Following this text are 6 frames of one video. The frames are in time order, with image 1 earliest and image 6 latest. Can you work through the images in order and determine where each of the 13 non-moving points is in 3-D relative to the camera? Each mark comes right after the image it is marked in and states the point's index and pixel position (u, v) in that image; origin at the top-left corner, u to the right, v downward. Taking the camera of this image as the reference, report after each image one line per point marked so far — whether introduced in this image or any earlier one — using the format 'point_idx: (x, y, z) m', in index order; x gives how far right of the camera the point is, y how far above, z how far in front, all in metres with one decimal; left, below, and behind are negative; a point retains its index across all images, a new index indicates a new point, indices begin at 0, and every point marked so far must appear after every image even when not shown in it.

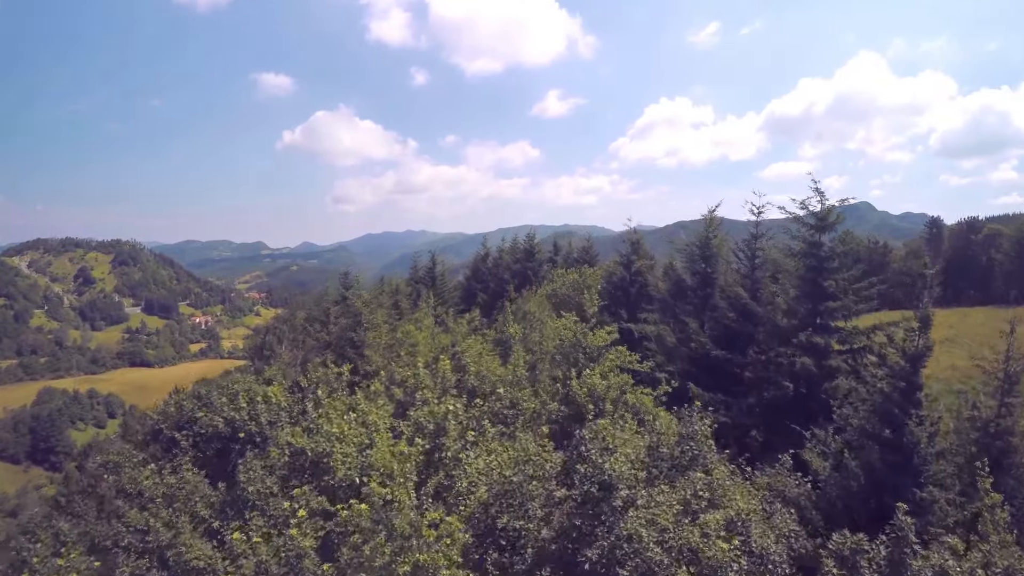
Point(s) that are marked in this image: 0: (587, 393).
0: (+2.5, -4.0, +19.0) m
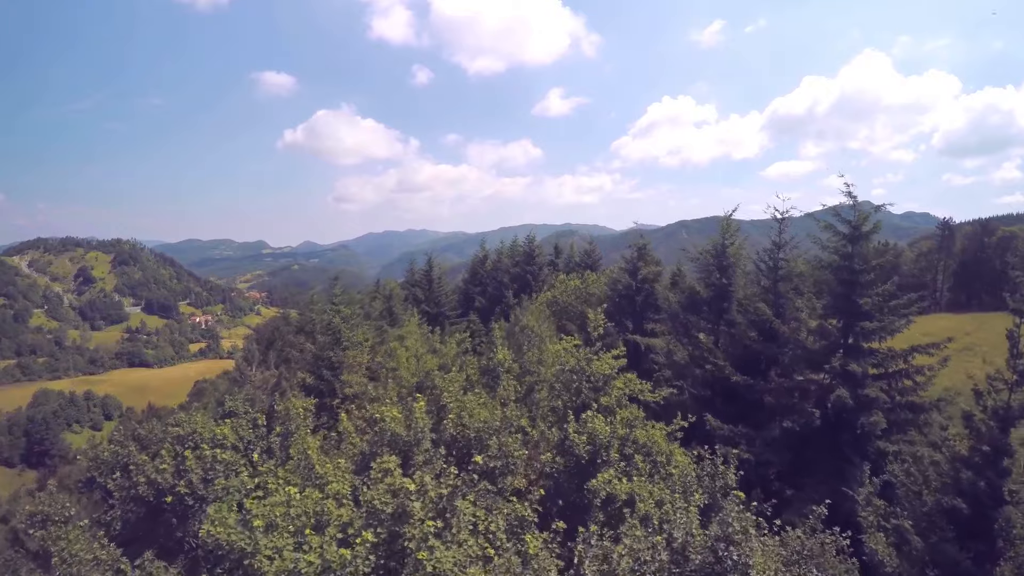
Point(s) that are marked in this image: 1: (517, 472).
0: (+2.2, -4.9, +16.1) m
1: (+0.1, -5.8, +16.0) m
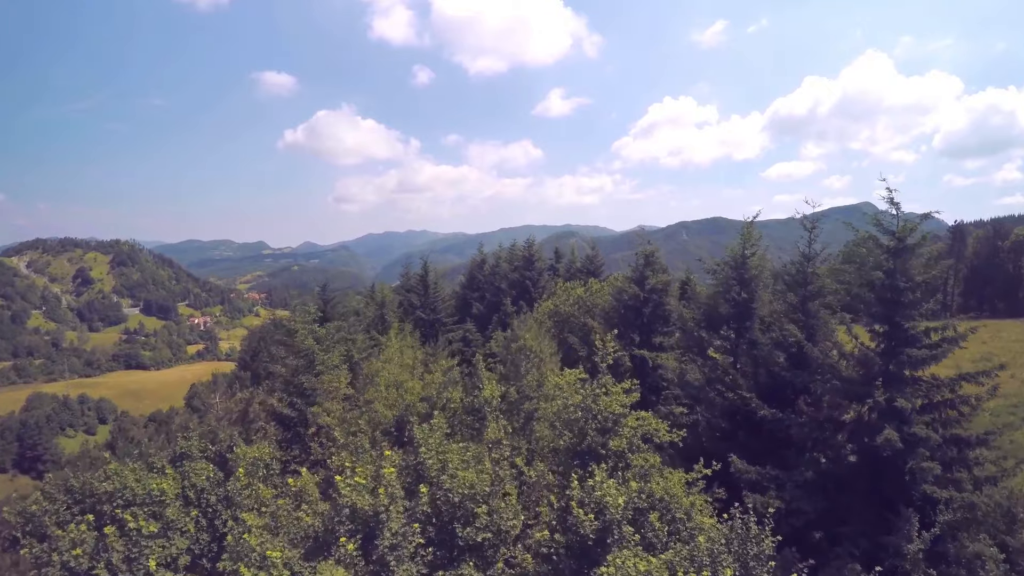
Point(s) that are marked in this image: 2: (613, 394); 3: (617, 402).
0: (+2.0, -5.7, +13.0) m
1: (-0.1, -6.6, +12.9) m
2: (+3.6, -3.8, +18.3) m
3: (+3.7, -4.1, +18.1) m
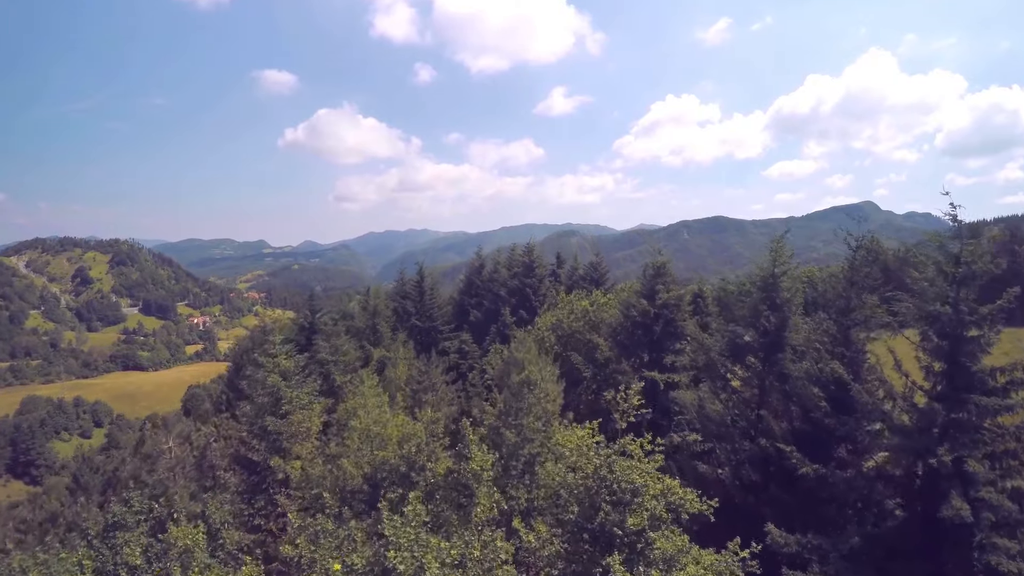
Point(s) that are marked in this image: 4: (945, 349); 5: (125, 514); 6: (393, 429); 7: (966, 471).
0: (+1.9, -6.8, +9.8) m
1: (-0.2, -7.8, +9.7) m
2: (+3.5, -5.0, +15.1) m
3: (+3.6, -5.3, +14.8) m
4: (+15.6, -2.2, +18.3) m
5: (-12.7, -7.3, +16.7) m
6: (-4.7, -5.5, +19.7) m
7: (+15.6, -6.0, +17.3) m
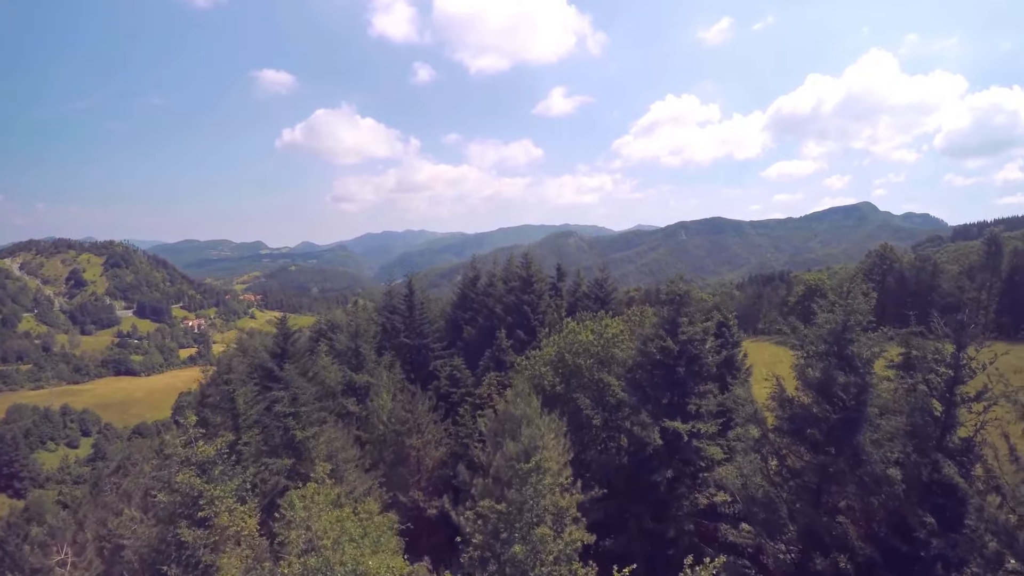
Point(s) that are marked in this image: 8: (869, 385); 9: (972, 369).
0: (+1.8, -8.9, +4.5) m
1: (-0.3, -9.8, +4.4) m
2: (+3.4, -7.1, +9.8) m
3: (+3.5, -7.3, +9.5) m
4: (+15.5, -4.2, +13.1) m
5: (-12.8, -9.3, +11.3) m
6: (-4.8, -7.5, +14.4) m
7: (+15.5, -8.1, +12.1) m
8: (+12.4, -3.6, +17.8) m
9: (+14.3, -2.6, +16.0) m
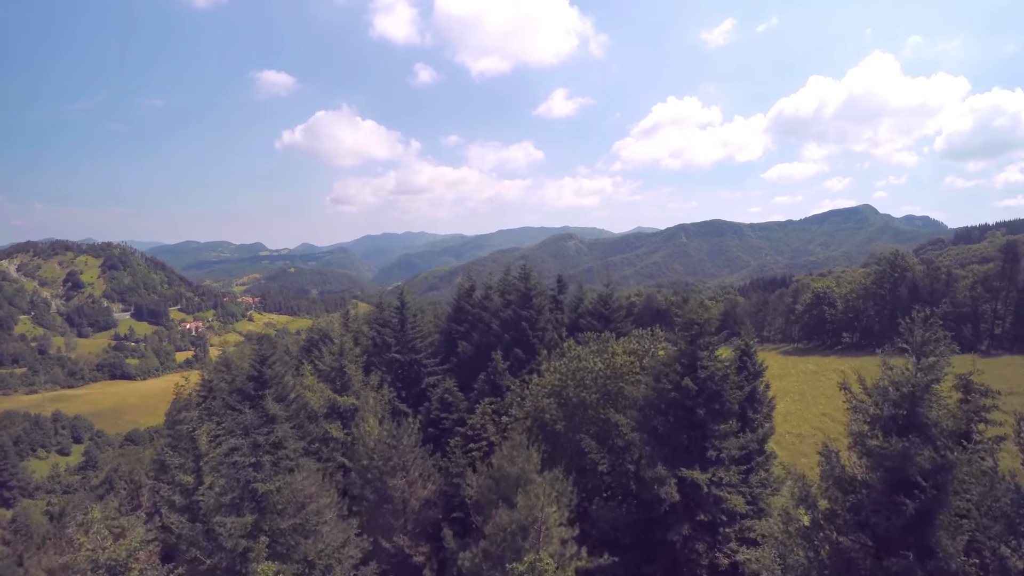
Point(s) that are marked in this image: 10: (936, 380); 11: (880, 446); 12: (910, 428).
0: (+1.5, -10.4, +0.8) m
1: (-0.6, -11.3, +0.6) m
2: (+3.1, -8.5, +6.0) m
3: (+3.2, -8.8, +5.8) m
4: (+15.2, -5.7, +9.3) m
5: (-13.1, -10.8, +7.6) m
6: (-5.1, -9.0, +10.6) m
7: (+15.2, -9.6, +8.3) m
8: (+12.1, -5.1, +14.1) m
9: (+14.1, -4.1, +12.3) m
10: (+12.1, -2.6, +14.7) m
11: (+11.1, -4.8, +15.3) m
12: (+11.8, -4.3, +14.8) m
